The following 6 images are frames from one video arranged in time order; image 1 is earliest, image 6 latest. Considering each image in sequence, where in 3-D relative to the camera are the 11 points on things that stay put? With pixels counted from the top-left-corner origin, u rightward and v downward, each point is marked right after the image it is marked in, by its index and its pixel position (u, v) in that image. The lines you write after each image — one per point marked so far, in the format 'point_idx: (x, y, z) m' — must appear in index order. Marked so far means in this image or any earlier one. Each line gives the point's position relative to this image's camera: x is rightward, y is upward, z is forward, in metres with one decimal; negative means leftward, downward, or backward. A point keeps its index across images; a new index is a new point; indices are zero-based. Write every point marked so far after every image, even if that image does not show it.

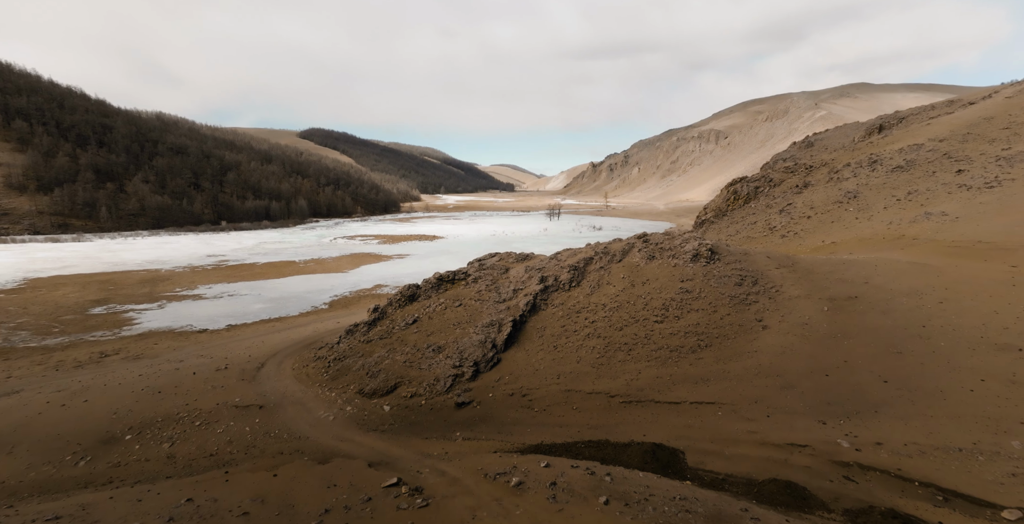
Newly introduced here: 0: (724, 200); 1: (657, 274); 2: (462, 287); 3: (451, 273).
0: (+9.7, +2.8, +19.6) m
1: (+3.3, -0.3, +9.9) m
2: (-1.3, -0.7, +11.2) m
3: (-1.7, -0.4, +11.7) m
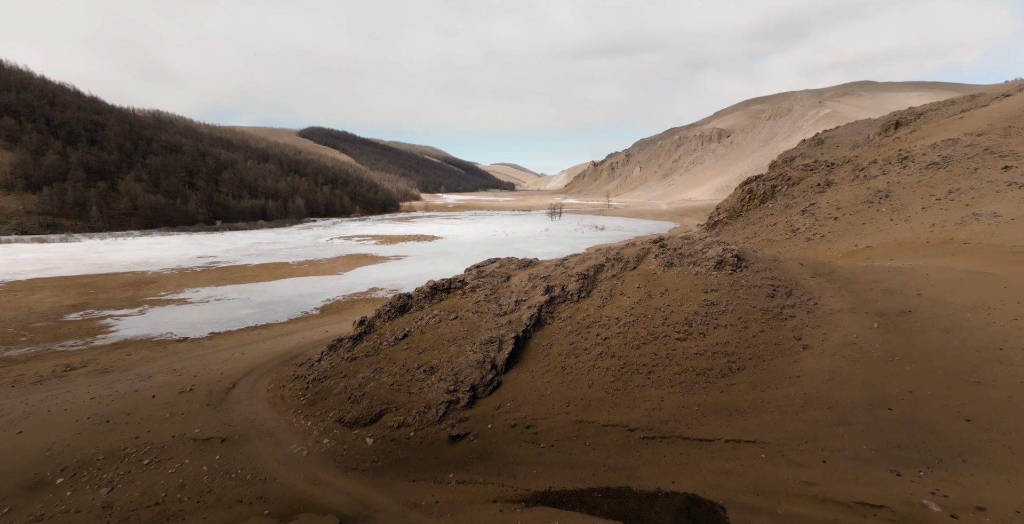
0: (+9.8, +2.7, +18.5) m
1: (+3.4, -0.5, +8.8) m
2: (-1.2, -0.8, +10.1) m
3: (-1.6, -0.5, +10.6) m
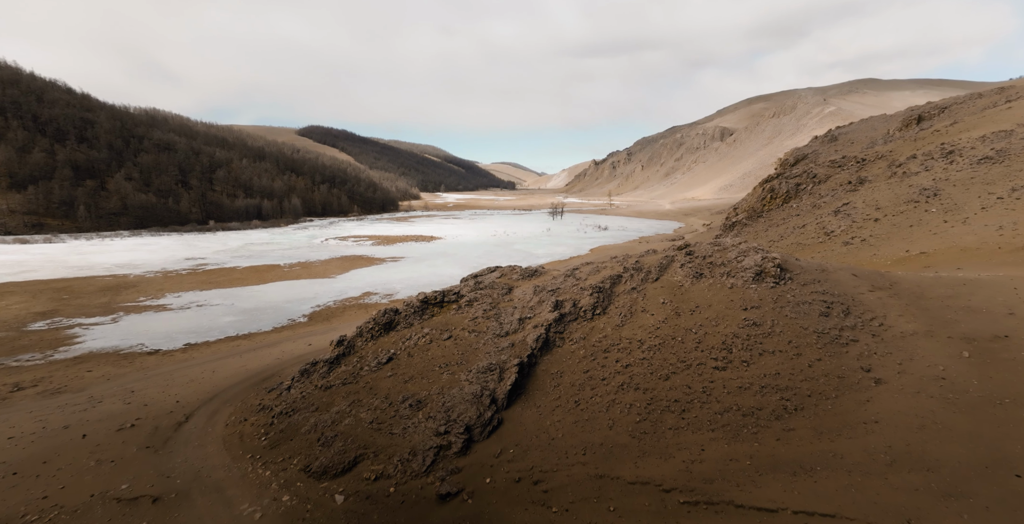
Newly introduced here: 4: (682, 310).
0: (+9.8, +2.5, +17.2) m
1: (+3.4, -0.6, +7.5) m
2: (-1.2, -1.0, +8.8) m
3: (-1.6, -0.7, +9.3) m
4: (+2.9, -0.8, +7.4) m
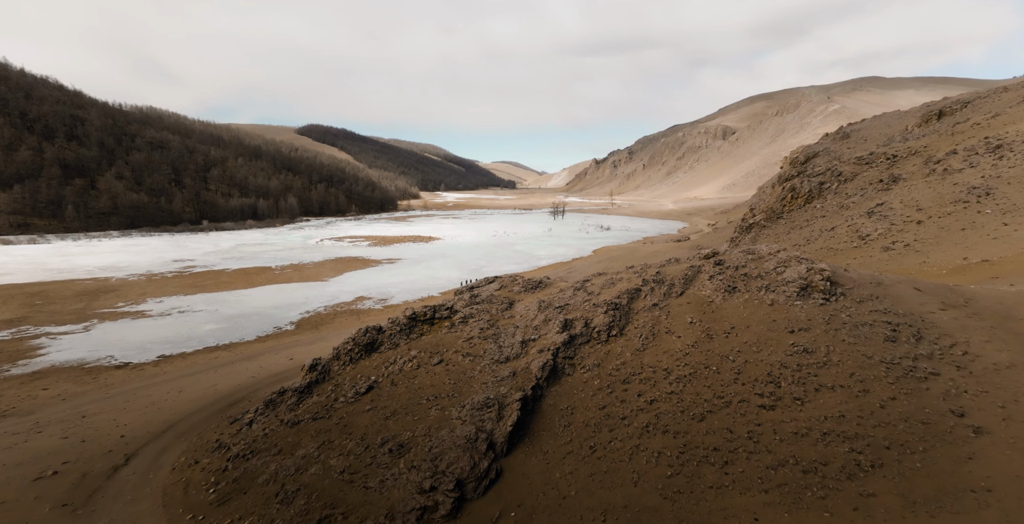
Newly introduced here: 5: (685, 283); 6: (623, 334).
0: (+9.8, +2.3, +16.0) m
1: (+3.5, -0.8, +6.3) m
2: (-1.2, -1.2, +7.6) m
3: (-1.5, -0.9, +8.2) m
4: (+2.9, -1.0, +6.2) m
5: (+2.9, -0.3, +7.3) m
6: (+1.7, -1.1, +6.6) m
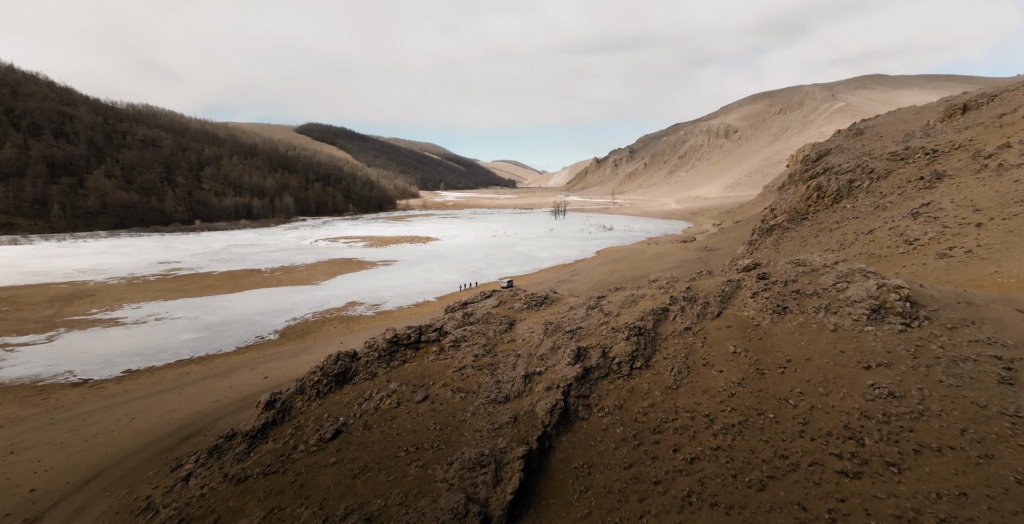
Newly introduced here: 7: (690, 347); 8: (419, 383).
0: (+9.8, +2.2, +14.7) m
1: (+3.5, -1.0, +5.0) m
2: (-1.2, -1.4, +6.3) m
3: (-1.5, -1.1, +6.9) m
4: (+2.9, -1.2, +5.0) m
5: (+2.9, -0.5, +6.0) m
6: (+1.7, -1.3, +5.4) m
7: (+2.2, -1.1, +5.5) m
8: (-1.3, -1.6, +5.9) m
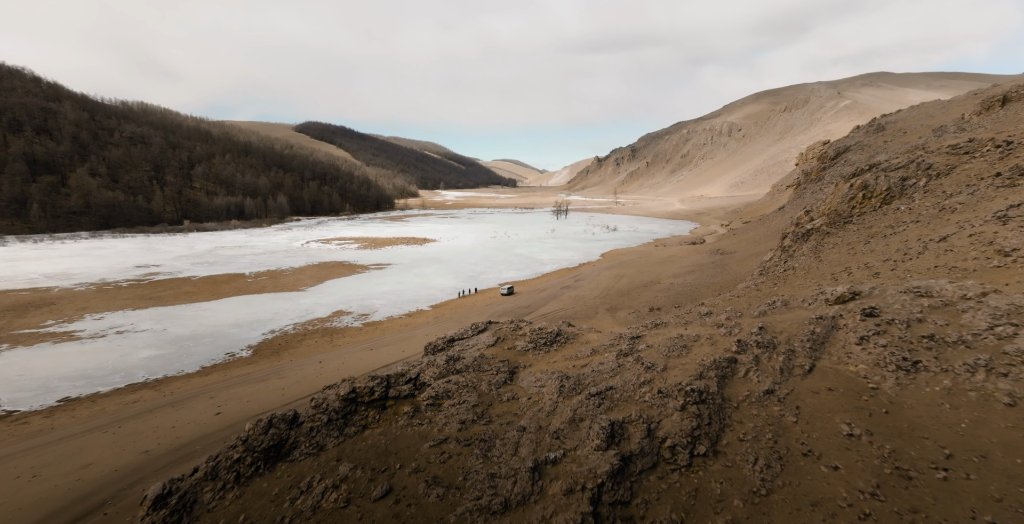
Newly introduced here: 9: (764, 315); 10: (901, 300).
0: (+9.9, +1.9, +12.9) m
1: (+3.5, -1.3, +3.2) m
2: (-1.2, -1.7, +4.5) m
3: (-1.5, -1.3, +5.1) m
4: (+2.9, -1.5, +3.2) m
5: (+2.9, -0.8, +4.2) m
6: (+1.7, -1.6, +3.6) m
7: (+2.3, -1.3, +3.7) m
8: (-1.3, -1.9, +4.1) m
9: (+3.1, -0.4, +5.5) m
10: (+4.0, -0.3, +4.5) m
